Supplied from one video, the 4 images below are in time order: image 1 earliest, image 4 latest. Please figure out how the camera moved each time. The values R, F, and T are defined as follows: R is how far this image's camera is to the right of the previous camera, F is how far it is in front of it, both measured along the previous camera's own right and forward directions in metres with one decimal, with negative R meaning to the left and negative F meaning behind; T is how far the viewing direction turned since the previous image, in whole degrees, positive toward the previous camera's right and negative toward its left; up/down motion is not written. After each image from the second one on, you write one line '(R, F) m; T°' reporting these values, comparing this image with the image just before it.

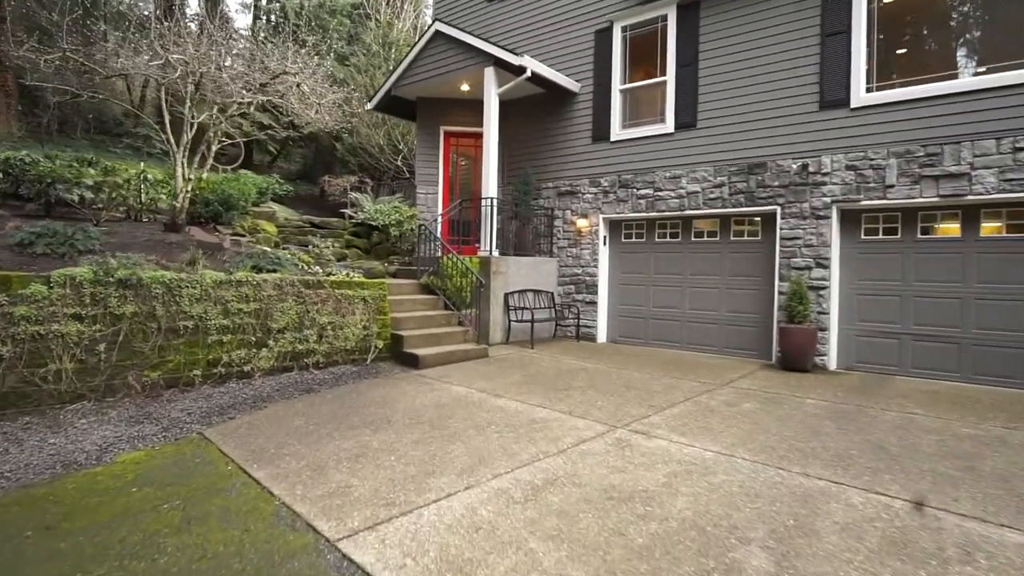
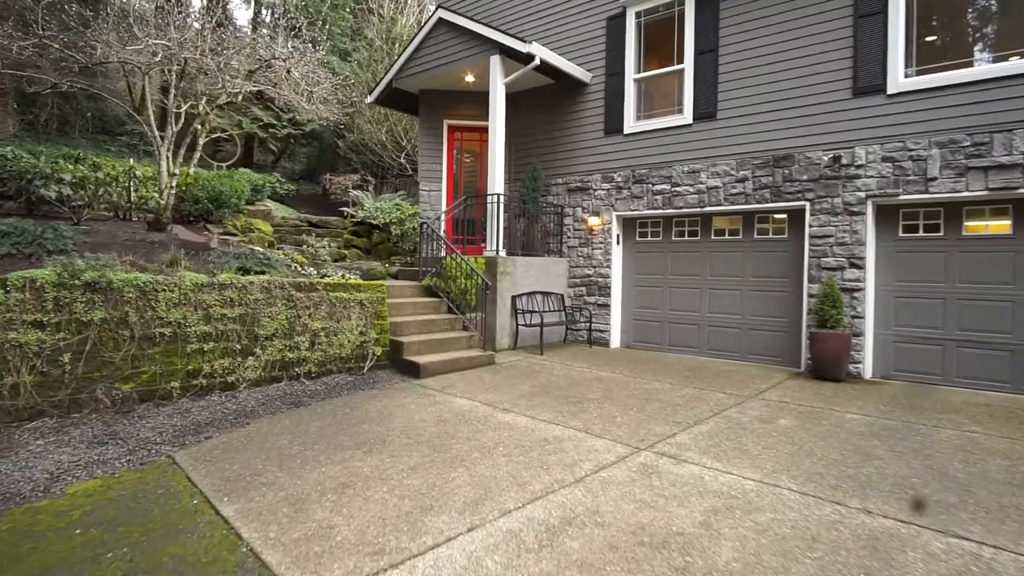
(0.0, +0.5) m; -1°
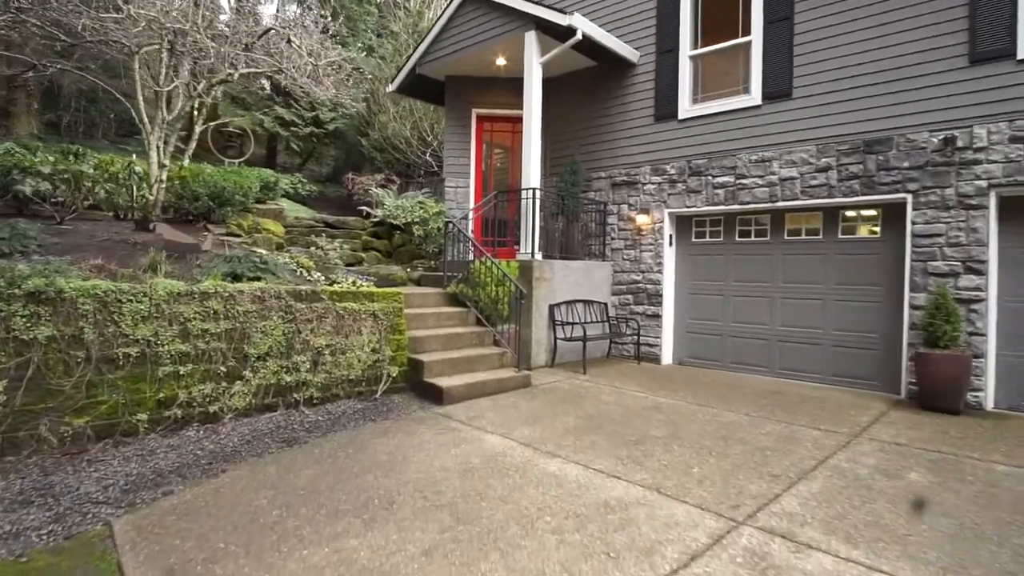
(-0.1, +0.9) m; -3°
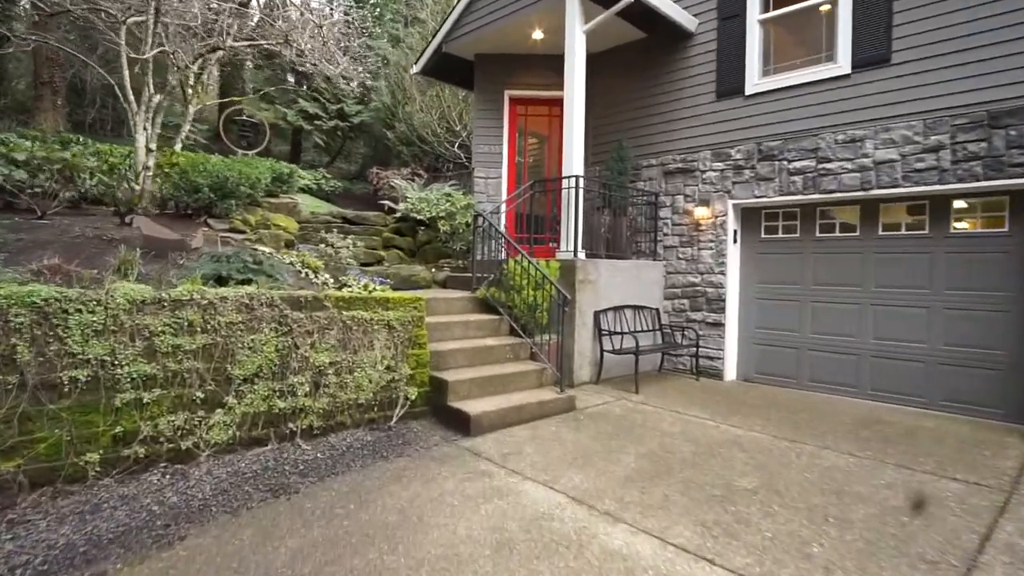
(-0.1, +0.8) m; -3°
